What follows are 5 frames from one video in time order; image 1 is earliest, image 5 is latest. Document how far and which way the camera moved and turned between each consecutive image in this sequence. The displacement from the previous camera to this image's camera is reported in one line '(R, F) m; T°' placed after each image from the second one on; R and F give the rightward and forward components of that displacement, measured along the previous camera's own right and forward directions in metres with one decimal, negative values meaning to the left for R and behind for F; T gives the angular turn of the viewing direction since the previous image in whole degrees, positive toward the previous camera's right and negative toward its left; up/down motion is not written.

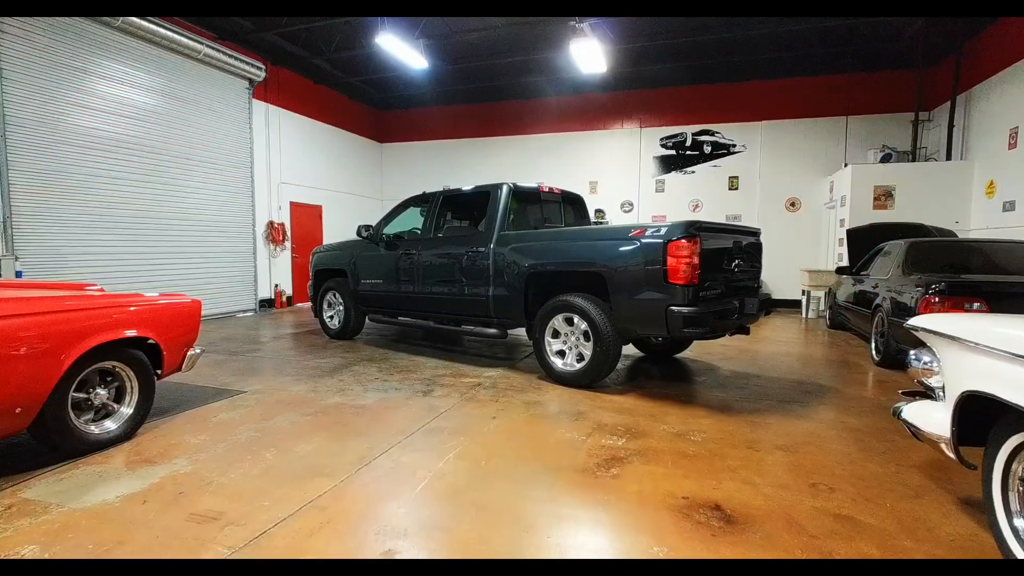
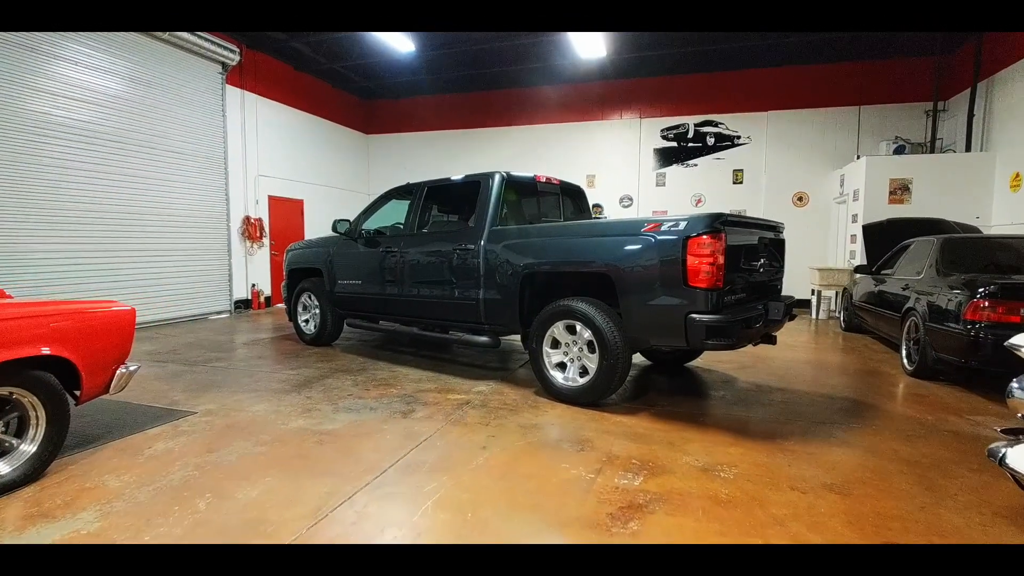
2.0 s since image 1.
(0.0, +0.6) m; +1°
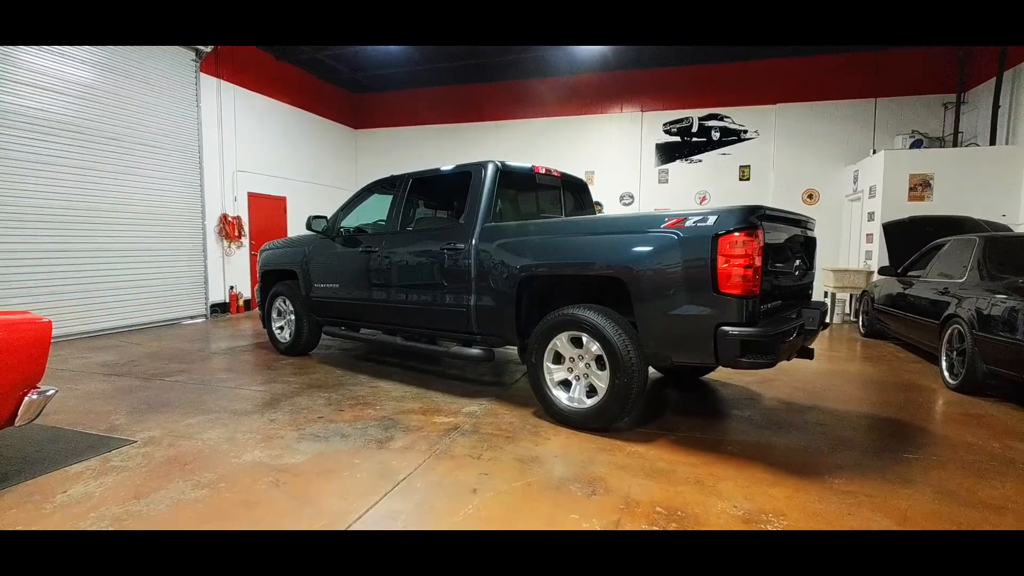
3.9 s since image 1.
(0.0, +0.5) m; +1°
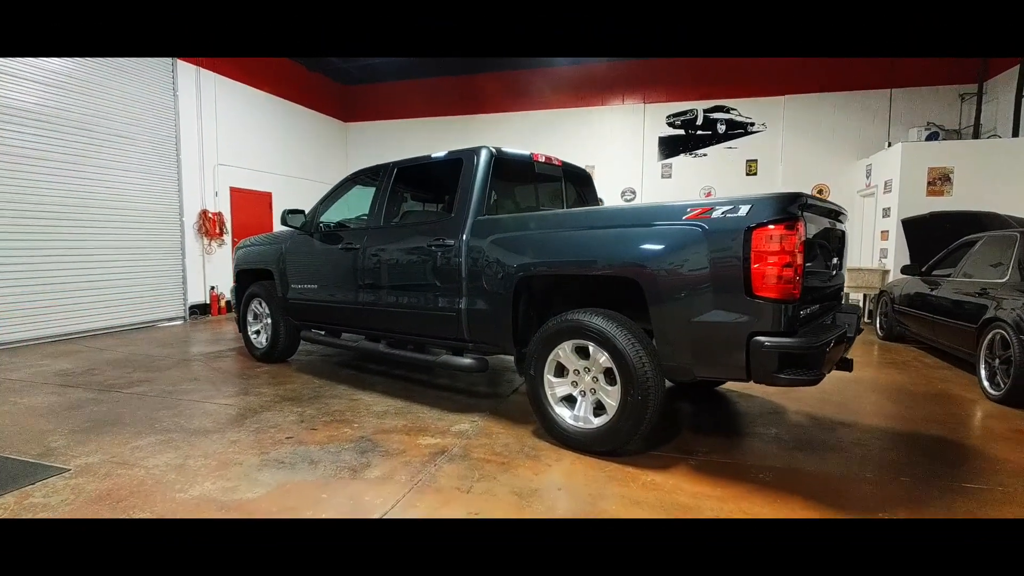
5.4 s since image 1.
(0.0, +0.4) m; 0°
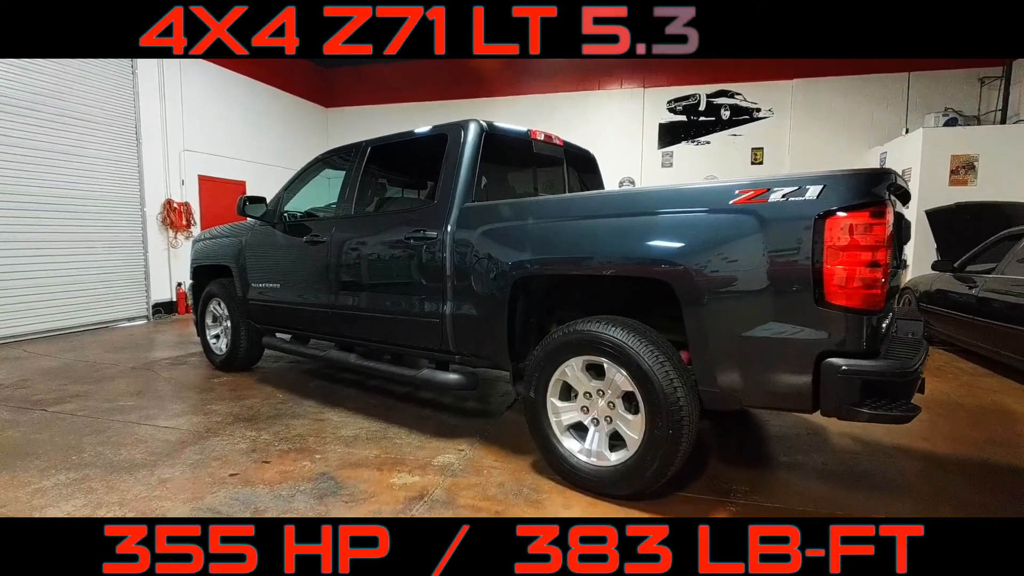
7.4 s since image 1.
(0.0, +0.6) m; +1°
